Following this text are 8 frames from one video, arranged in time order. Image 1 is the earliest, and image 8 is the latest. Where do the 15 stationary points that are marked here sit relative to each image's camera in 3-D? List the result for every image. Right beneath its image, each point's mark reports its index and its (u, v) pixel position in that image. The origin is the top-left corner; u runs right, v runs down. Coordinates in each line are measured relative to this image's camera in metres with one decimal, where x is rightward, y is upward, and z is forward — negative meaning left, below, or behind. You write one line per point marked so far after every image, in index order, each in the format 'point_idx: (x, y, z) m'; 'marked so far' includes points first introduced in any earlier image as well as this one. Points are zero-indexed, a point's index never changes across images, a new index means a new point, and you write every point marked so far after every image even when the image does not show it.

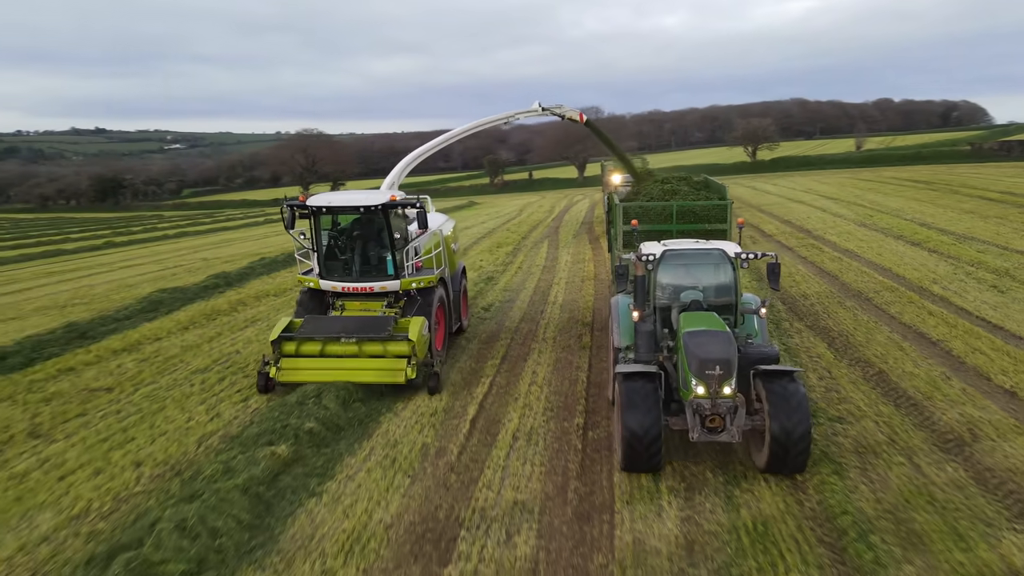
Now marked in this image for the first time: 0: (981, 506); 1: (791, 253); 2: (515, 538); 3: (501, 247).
0: (+3.1, -1.4, +5.1) m
1: (+5.7, +0.7, +15.0) m
2: (0.0, -1.6, +4.8) m
3: (-0.3, +1.0, +18.4) m
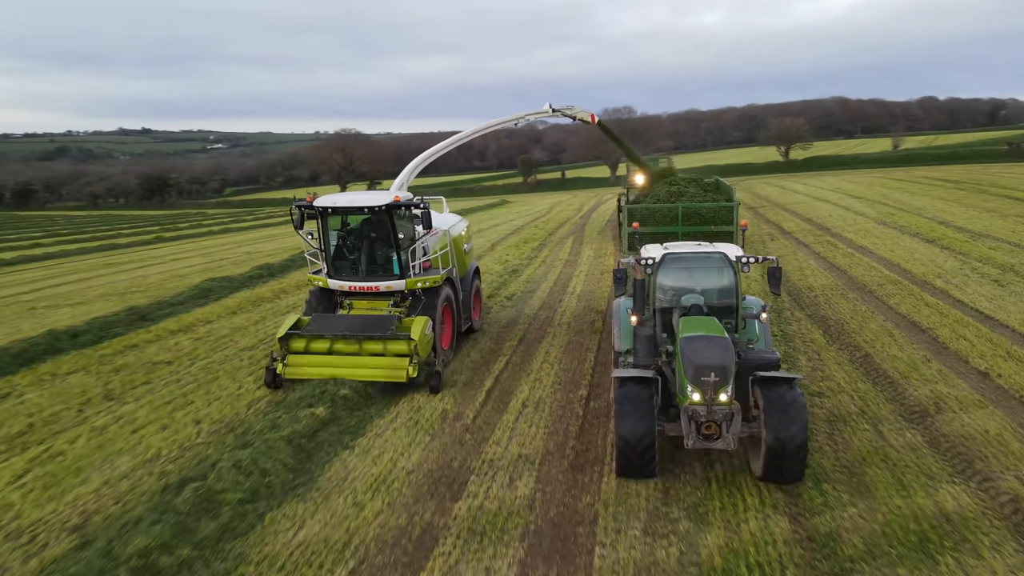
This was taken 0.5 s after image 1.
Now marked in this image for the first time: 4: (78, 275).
0: (+3.2, -1.3, +5.8) m
1: (+6.2, +0.8, +15.5) m
2: (0.0, -1.5, +5.6) m
3: (+0.4, +1.2, +19.2) m
4: (-10.5, +0.3, +17.8) m
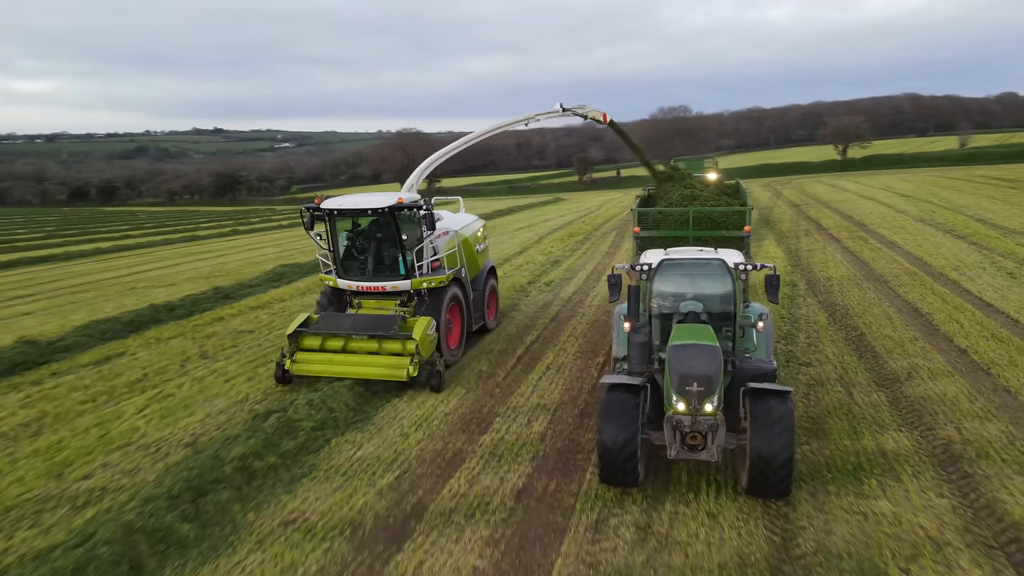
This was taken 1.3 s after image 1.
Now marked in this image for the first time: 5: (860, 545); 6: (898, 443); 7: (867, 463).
0: (+3.3, -1.1, +6.8) m
1: (+7.1, +0.9, +16.3) m
2: (+0.2, -1.2, +6.8) m
3: (+1.7, +1.4, +20.4) m
4: (-9.3, +0.7, +19.9) m
5: (+2.2, -1.6, +4.7) m
6: (+3.2, -1.3, +6.1) m
7: (+2.8, -1.3, +5.8) m
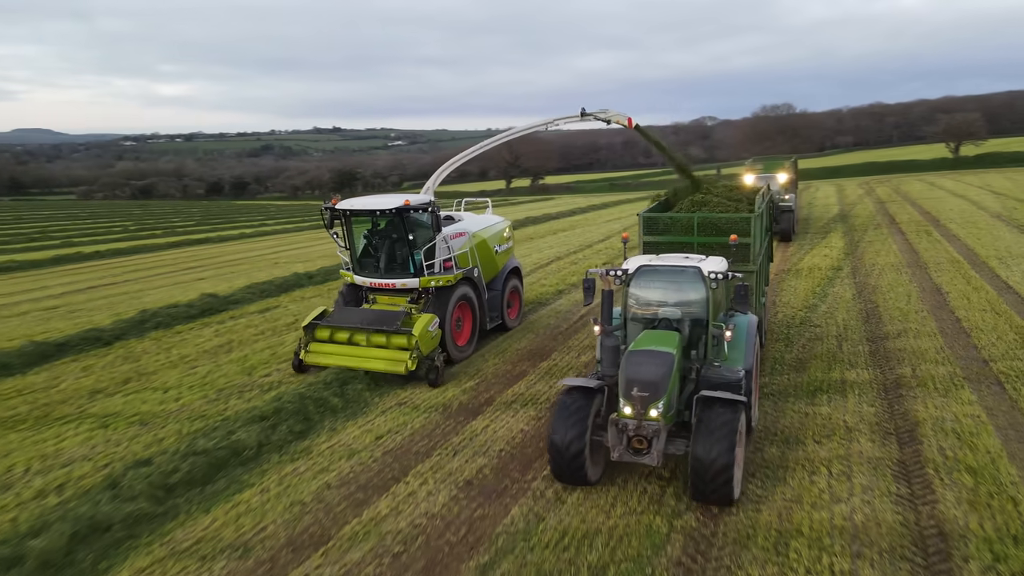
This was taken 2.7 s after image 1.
0: (+4.0, -0.8, +8.5) m
1: (+9.1, +1.2, +17.4) m
2: (+0.9, -0.8, +9.0) m
3: (+4.3, +1.8, +22.2) m
4: (-6.7, +1.4, +23.2) m
5: (+2.5, -1.2, +6.6) m
6: (+3.7, -0.9, +7.9) m
7: (+3.2, -1.0, +7.6) m
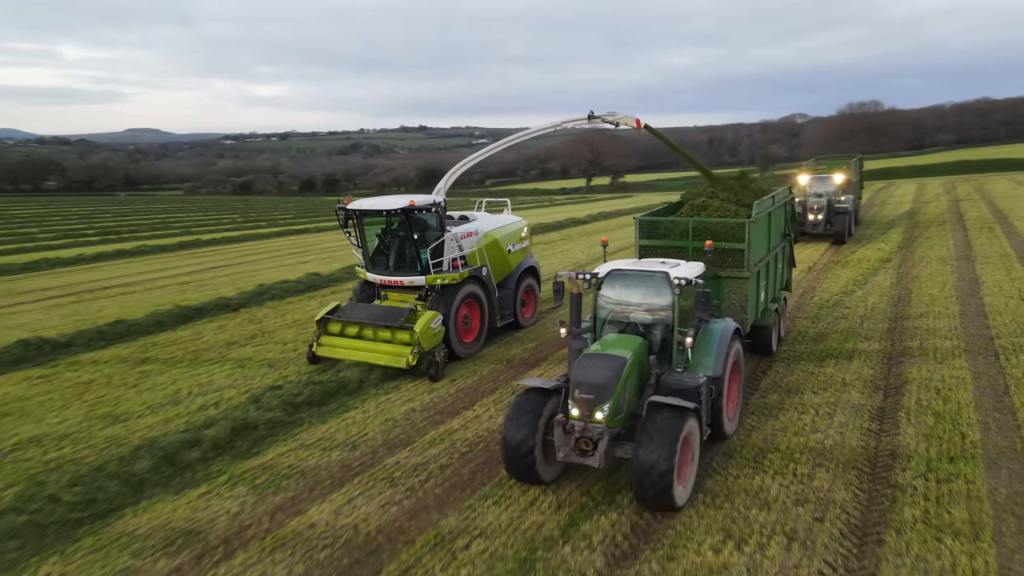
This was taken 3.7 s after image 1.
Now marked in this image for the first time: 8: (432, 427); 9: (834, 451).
0: (+4.7, -0.6, +9.6) m
1: (+10.8, +1.3, +17.8) m
2: (+1.7, -0.6, +10.4) m
3: (+6.5, +2.0, +23.2) m
4: (-4.2, +1.8, +25.3) m
5: (+3.1, -1.0, +7.8) m
6: (+4.3, -0.7, +9.0) m
7: (+3.9, -0.8, +8.8) m
8: (-0.8, -1.3, +7.0) m
9: (+2.7, -1.3, +6.1) m
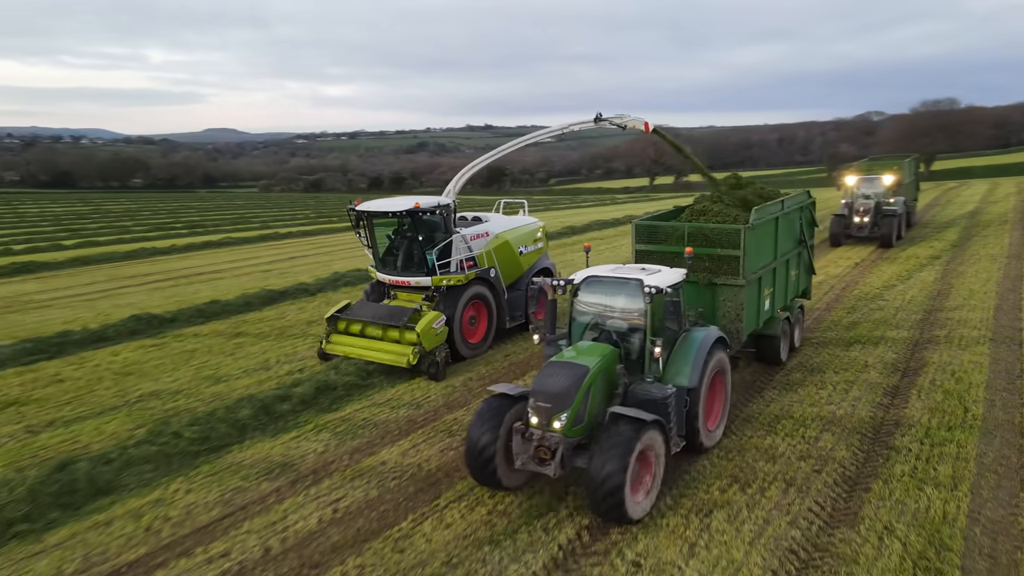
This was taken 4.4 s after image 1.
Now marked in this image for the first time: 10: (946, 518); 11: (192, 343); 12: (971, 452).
0: (+5.4, -0.5, +10.1) m
1: (+12.2, +1.3, +17.8) m
2: (+2.4, -0.4, +11.2) m
3: (+8.4, +2.1, +23.5) m
4: (-2.1, +2.1, +26.6) m
5: (+3.6, -0.8, +8.5) m
6: (+5.0, -0.6, +9.5) m
7: (+4.5, -0.7, +9.4) m
8: (-0.3, -1.1, +8.0) m
9: (+3.1, -1.2, +6.8) m
10: (+2.9, -1.6, +5.0) m
11: (-4.5, -0.8, +10.4) m
12: (+3.7, -1.3, +6.0) m
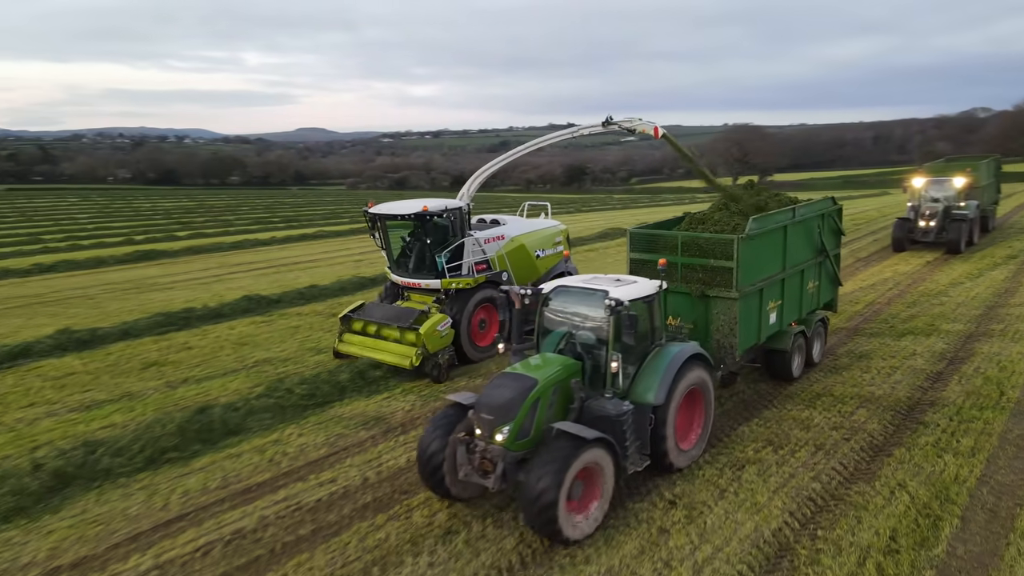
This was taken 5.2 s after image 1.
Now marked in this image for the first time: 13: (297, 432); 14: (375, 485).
0: (+6.4, -0.4, +10.4) m
1: (+14.0, +1.3, +17.3) m
2: (+3.5, -0.3, +11.8) m
3: (+10.9, +2.1, +23.4) m
4: (+0.7, +2.3, +27.6) m
5: (+4.4, -0.7, +9.0) m
6: (+5.9, -0.5, +9.9) m
7: (+5.4, -0.6, +9.8) m
8: (+0.5, -1.0, +8.9) m
9: (+3.7, -1.1, +7.4) m
10: (+3.4, -1.5, +5.6) m
11: (-3.5, -0.5, +11.8) m
12: (+4.3, -1.2, +6.5) m
13: (-2.1, -1.4, +7.1) m
14: (-1.1, -1.6, +5.9) m
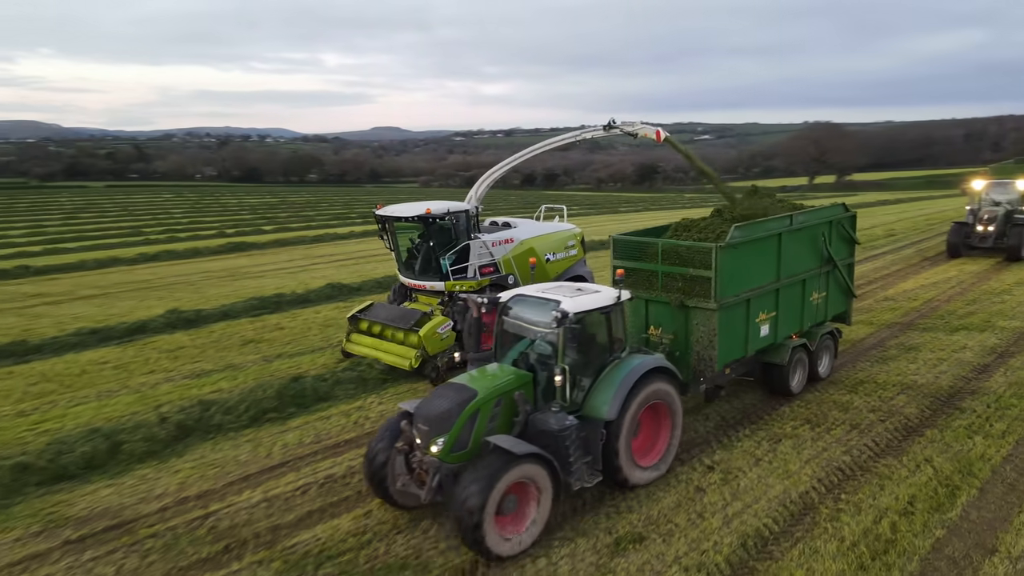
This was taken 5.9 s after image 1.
0: (+7.3, -0.4, +10.5) m
1: (+15.5, +1.2, +16.7) m
2: (+4.6, -0.2, +12.2) m
3: (+13.0, +2.1, +23.0) m
4: (+3.3, +2.4, +28.1) m
5: (+5.2, -0.7, +9.3) m
6: (+6.8, -0.5, +10.0) m
7: (+6.2, -0.5, +9.9) m
8: (+1.3, -0.8, +9.6) m
9: (+4.3, -1.0, +7.7) m
10: (+3.8, -1.4, +6.0) m
11: (-2.4, -0.3, +12.8) m
12: (+4.8, -1.2, +6.8) m
13: (-1.5, -1.2, +8.0) m
14: (-0.6, -1.4, +6.7) m
